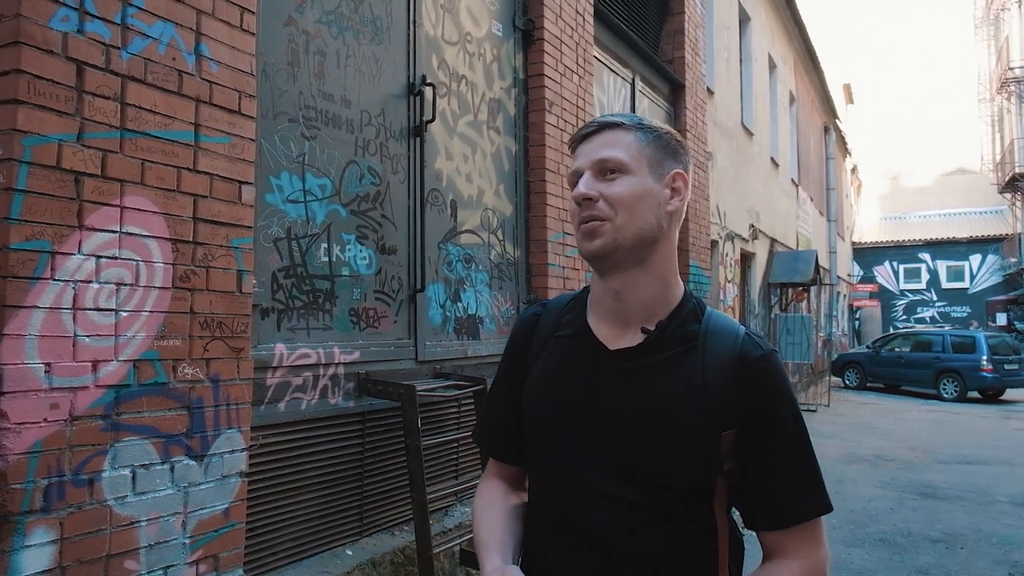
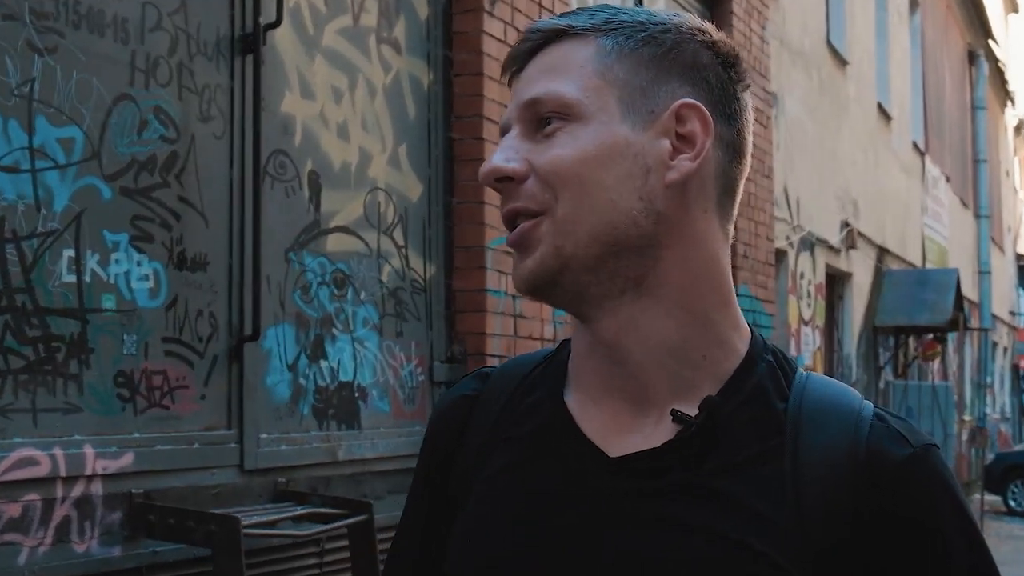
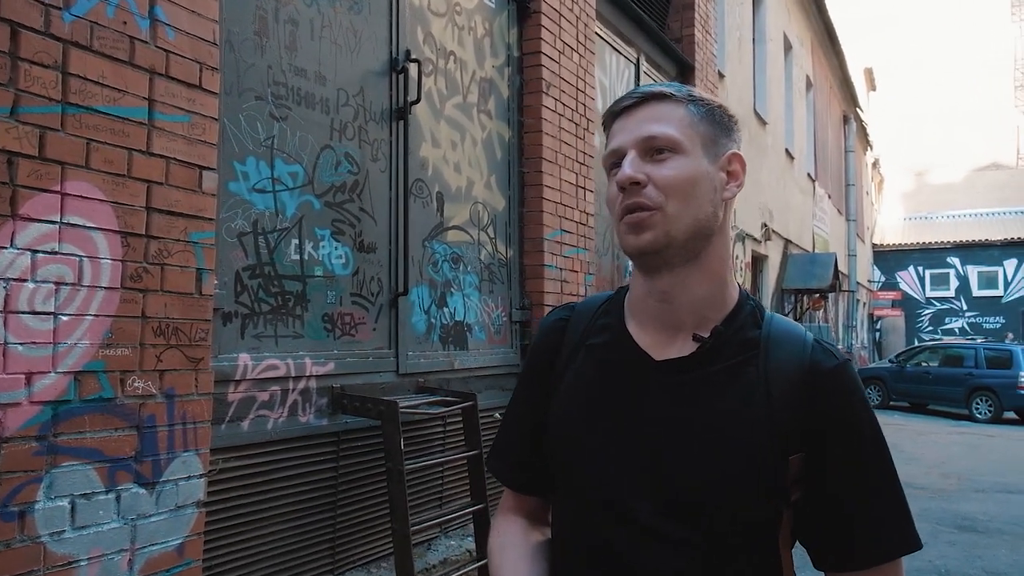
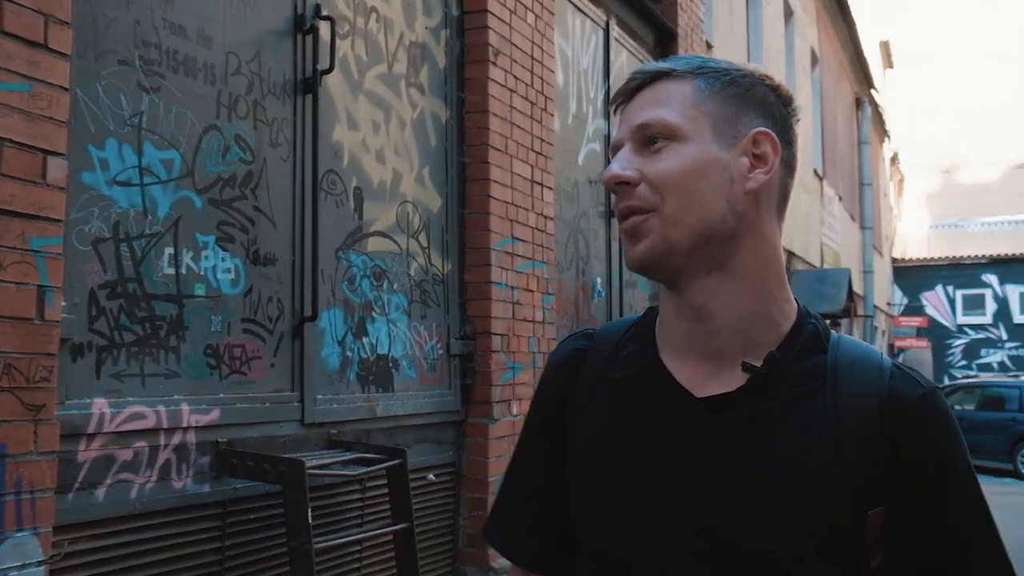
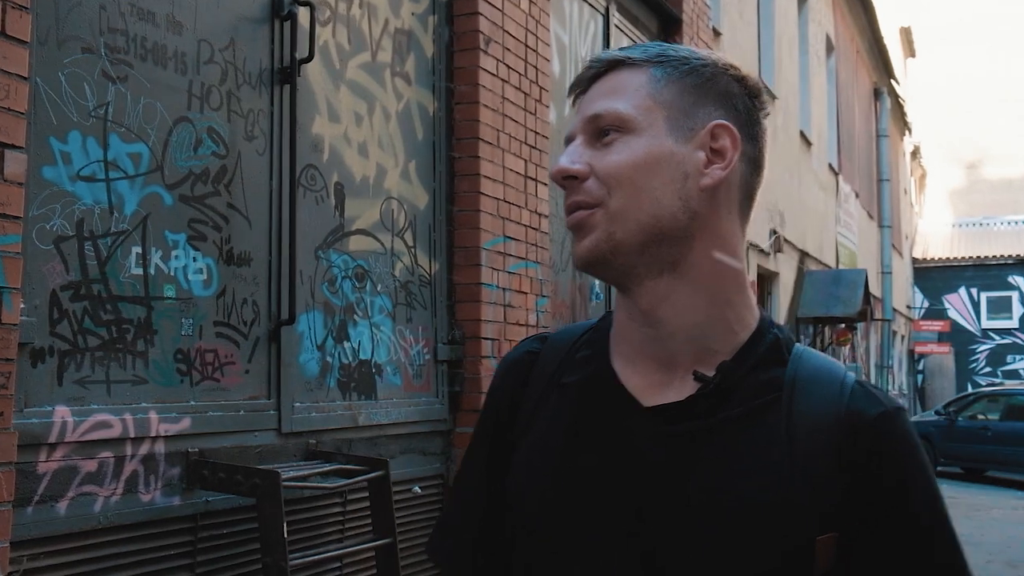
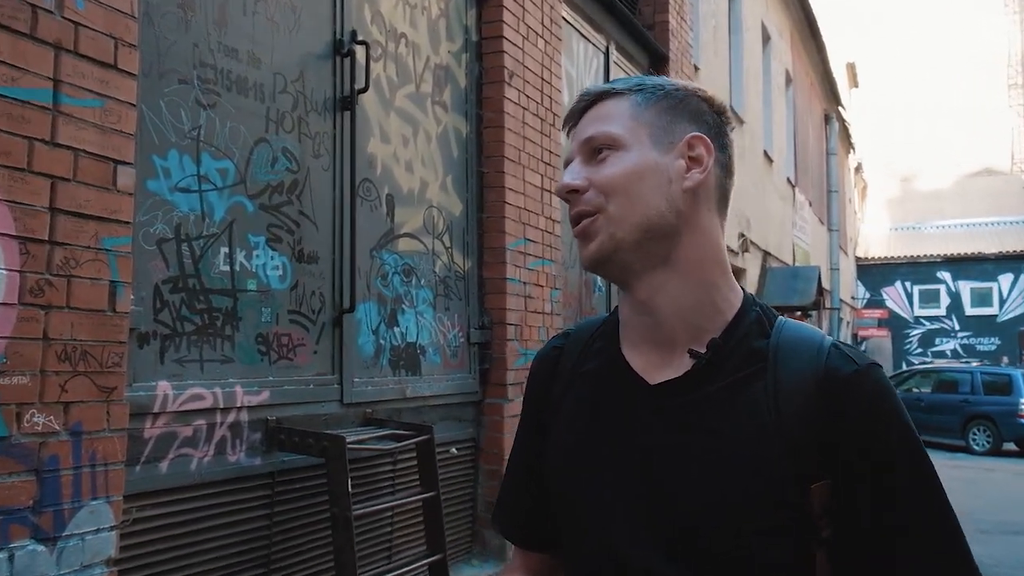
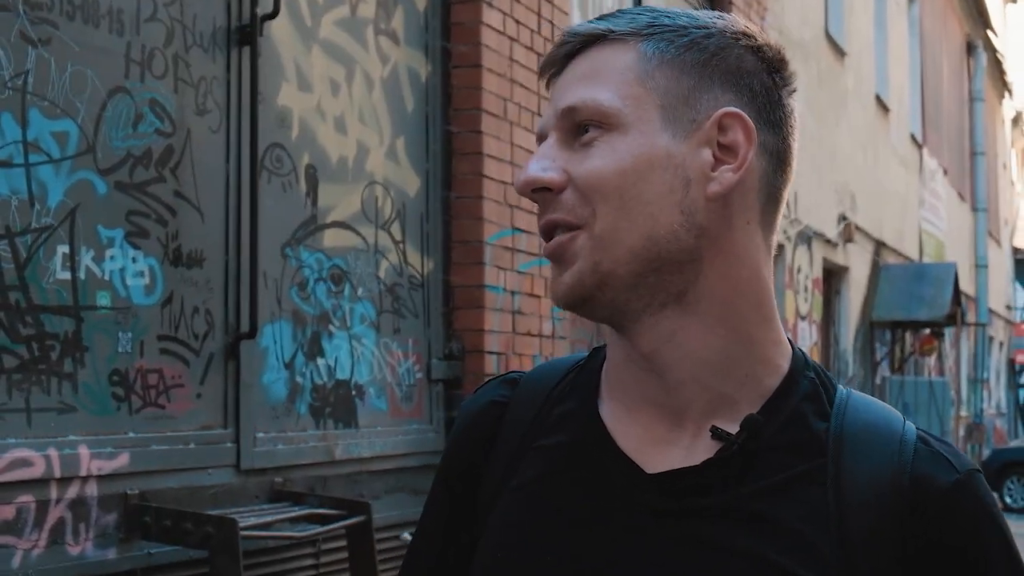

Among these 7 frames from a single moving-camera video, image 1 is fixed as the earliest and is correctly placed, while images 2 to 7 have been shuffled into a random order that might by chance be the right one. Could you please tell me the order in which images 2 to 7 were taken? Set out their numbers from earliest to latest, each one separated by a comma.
3, 6, 4, 5, 2, 7
